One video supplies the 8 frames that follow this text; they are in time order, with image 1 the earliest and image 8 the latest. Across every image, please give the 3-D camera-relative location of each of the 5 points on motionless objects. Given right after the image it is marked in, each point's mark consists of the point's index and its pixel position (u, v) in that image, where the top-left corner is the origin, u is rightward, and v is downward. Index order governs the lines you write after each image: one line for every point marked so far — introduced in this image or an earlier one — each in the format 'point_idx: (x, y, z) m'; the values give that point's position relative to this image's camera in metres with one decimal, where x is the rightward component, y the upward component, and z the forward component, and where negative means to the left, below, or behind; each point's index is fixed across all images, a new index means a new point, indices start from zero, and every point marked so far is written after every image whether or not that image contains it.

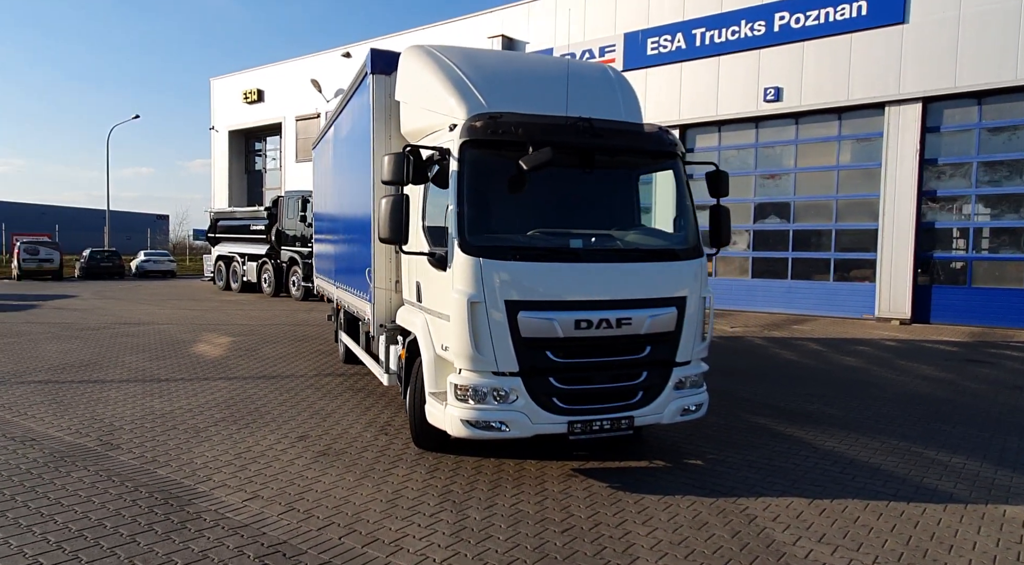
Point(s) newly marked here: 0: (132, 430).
0: (-3.7, -1.4, +6.4) m
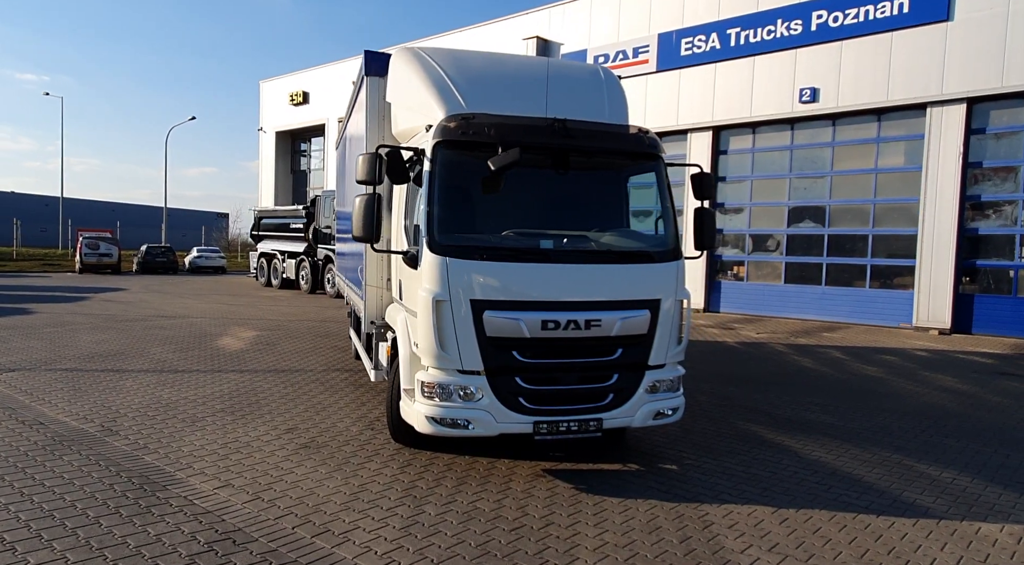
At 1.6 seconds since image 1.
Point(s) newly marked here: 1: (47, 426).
0: (-3.8, -1.4, +6.7) m
1: (-4.4, -1.4, +6.4) m
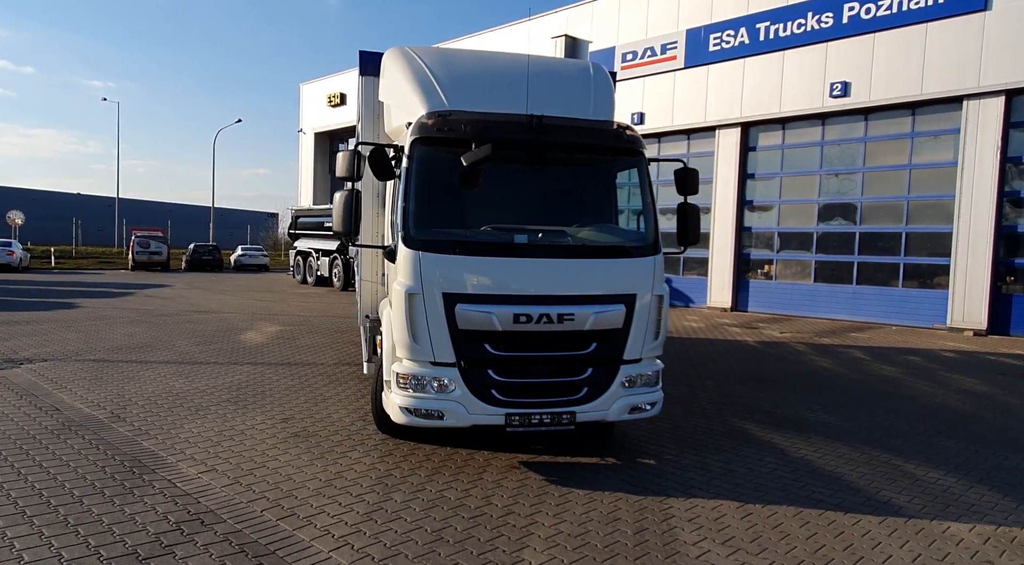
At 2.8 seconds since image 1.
0: (-3.9, -1.3, +7.0) m
1: (-4.5, -1.3, +6.7) m
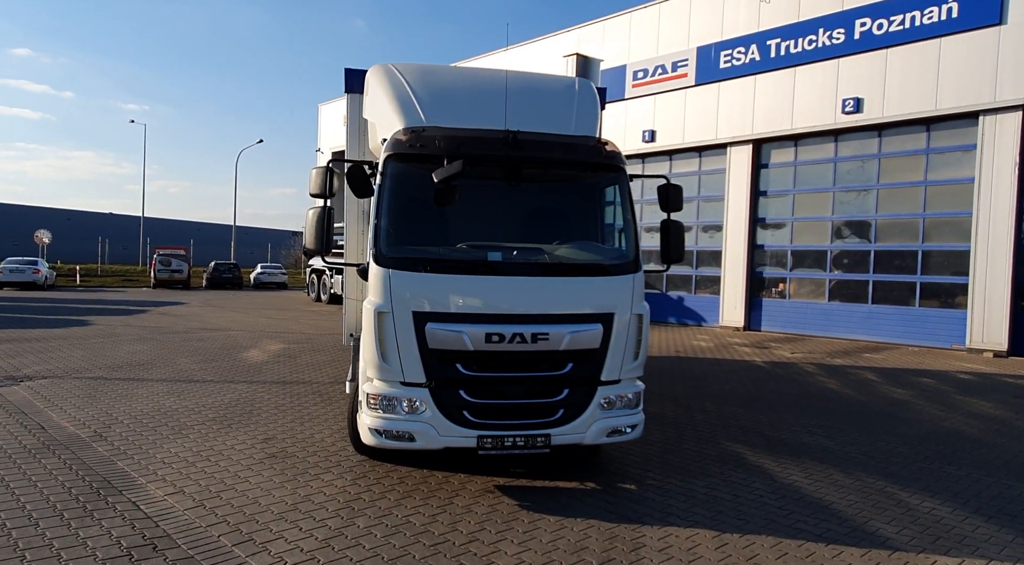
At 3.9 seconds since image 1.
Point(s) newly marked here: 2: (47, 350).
0: (-4.0, -1.5, +7.0) m
1: (-4.7, -1.5, +6.7) m
2: (-9.3, -1.3, +13.3) m
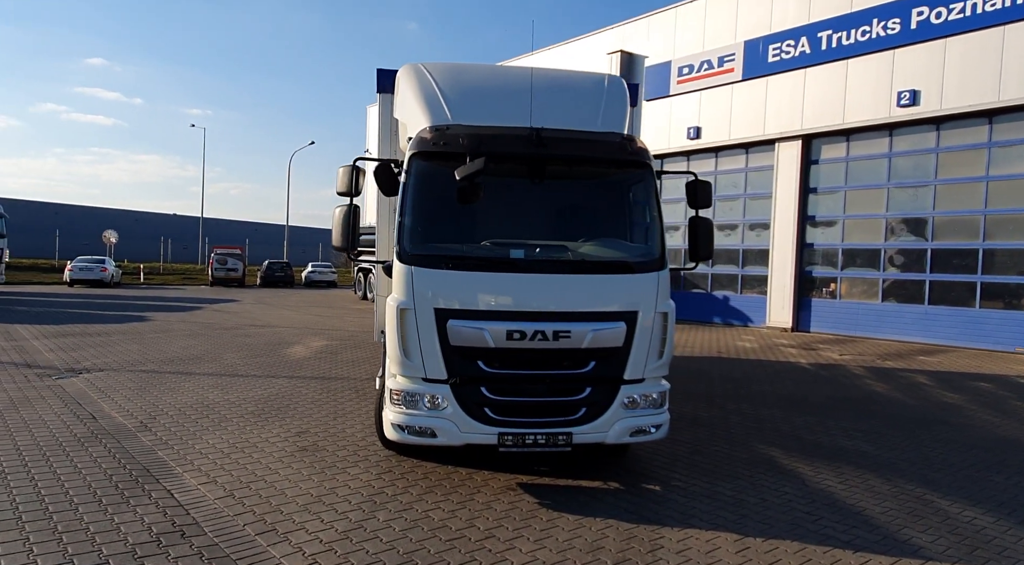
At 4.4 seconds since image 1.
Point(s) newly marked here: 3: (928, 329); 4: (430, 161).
0: (-3.7, -1.5, +7.3) m
1: (-4.4, -1.5, +7.0) m
2: (-8.5, -1.3, +13.9) m
3: (+10.1, -1.1, +16.1) m
4: (-0.6, +0.9, +5.2) m
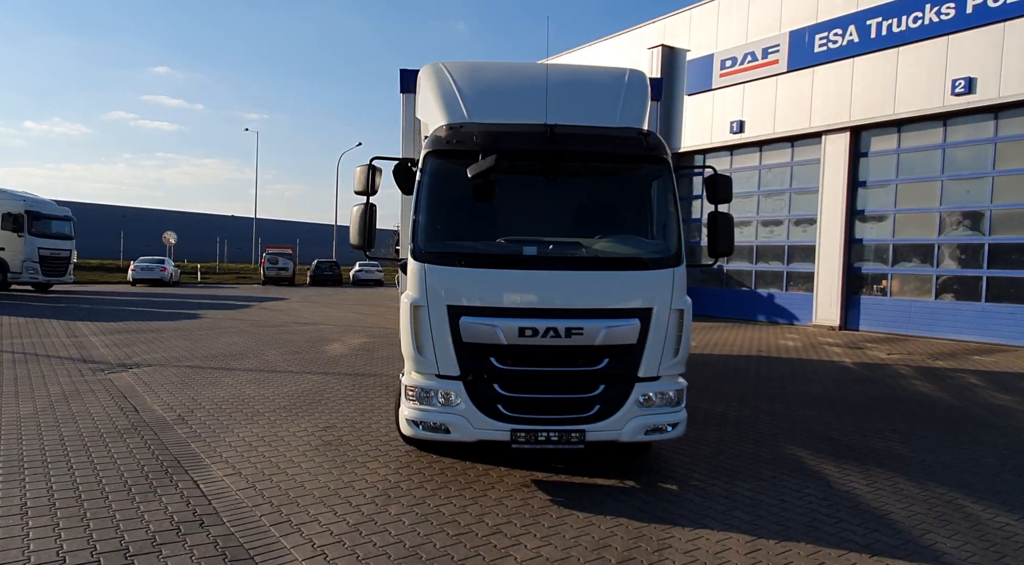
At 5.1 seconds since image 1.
0: (-3.4, -1.4, +7.5) m
1: (-4.1, -1.4, +7.3) m
2: (-7.7, -1.3, +14.5) m
3: (+11.0, -1.0, +15.4) m
4: (-0.5, +1.0, +5.2) m
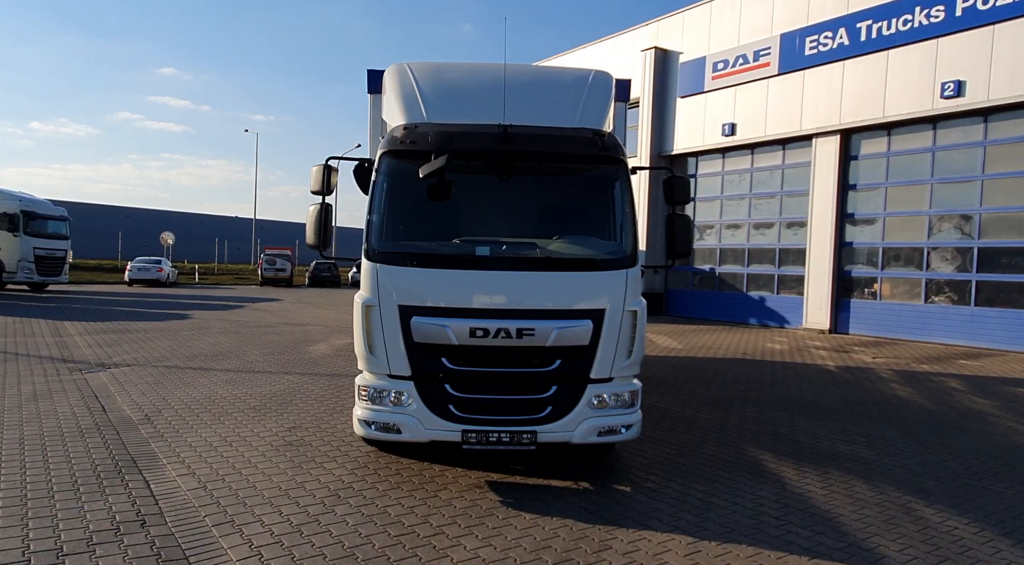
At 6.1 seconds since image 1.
0: (-3.8, -1.4, +7.5) m
1: (-4.5, -1.4, +7.3) m
2: (-8.1, -1.3, +14.5) m
3: (+10.6, -1.1, +15.4) m
4: (-0.9, +1.0, +5.2) m
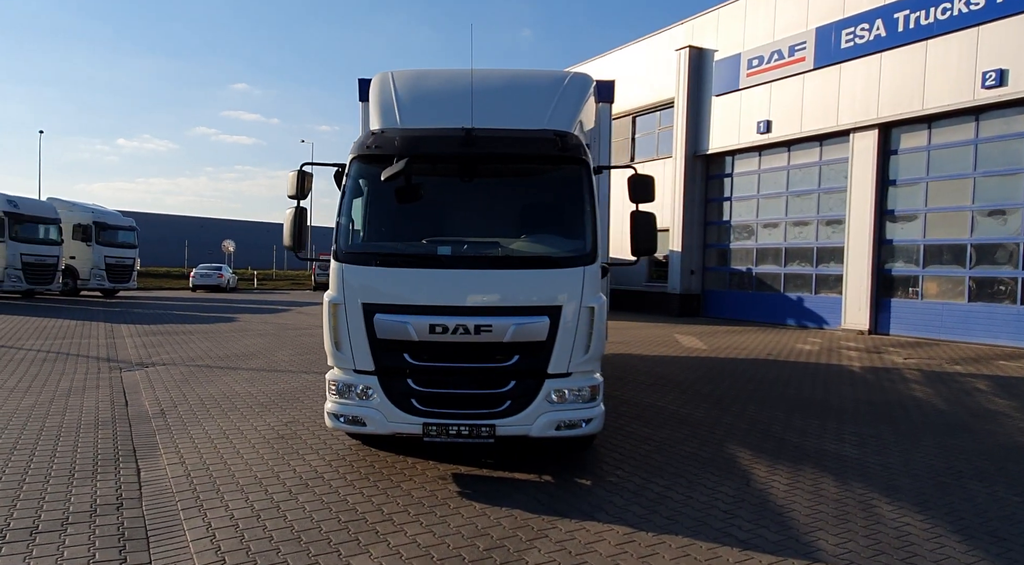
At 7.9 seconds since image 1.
0: (-3.9, -1.5, +8.0) m
1: (-4.5, -1.5, +7.8) m
2: (-7.6, -1.4, +15.3) m
3: (+11.1, -1.1, +14.7) m
4: (-1.1, +1.0, +5.5) m
